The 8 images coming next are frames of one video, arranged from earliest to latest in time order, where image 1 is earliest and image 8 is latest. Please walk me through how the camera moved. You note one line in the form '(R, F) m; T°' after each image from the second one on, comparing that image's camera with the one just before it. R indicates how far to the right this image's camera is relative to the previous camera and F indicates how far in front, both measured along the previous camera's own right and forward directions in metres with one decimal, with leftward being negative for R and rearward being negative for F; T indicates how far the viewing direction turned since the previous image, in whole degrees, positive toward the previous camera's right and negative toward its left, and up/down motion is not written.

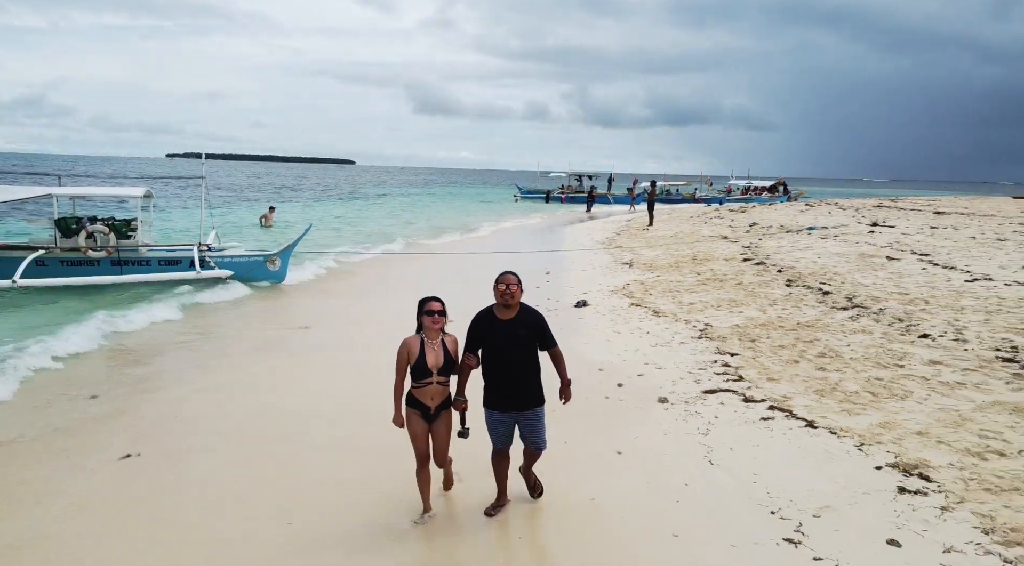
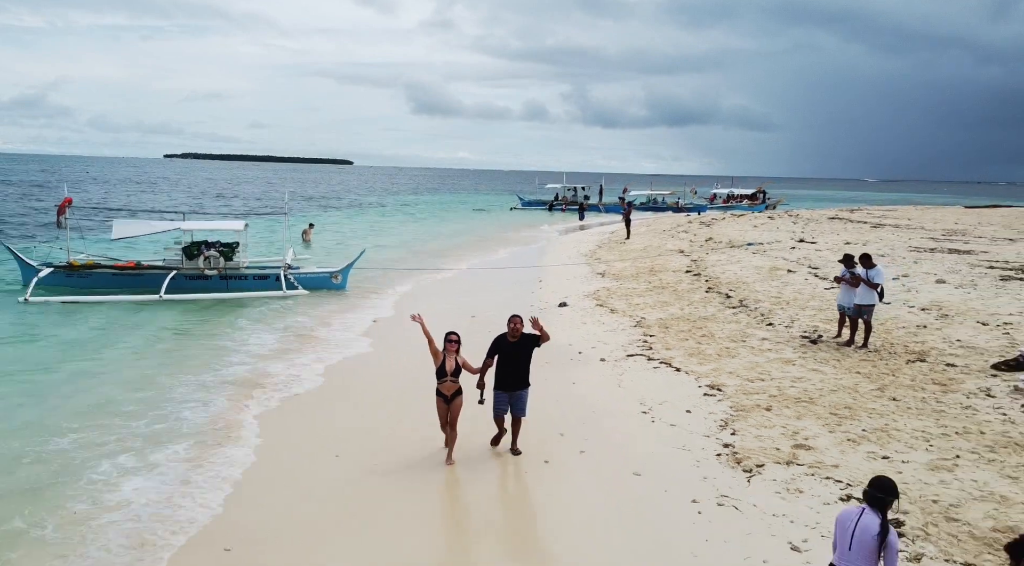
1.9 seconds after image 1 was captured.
(-0.1, -5.1) m; 0°
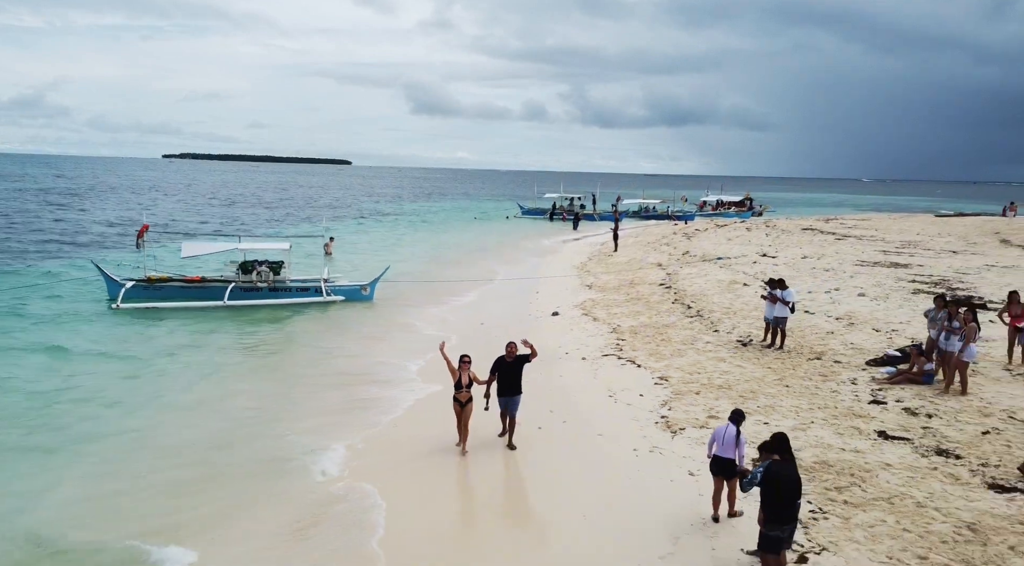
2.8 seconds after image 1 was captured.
(-0.1, -3.6) m; 0°
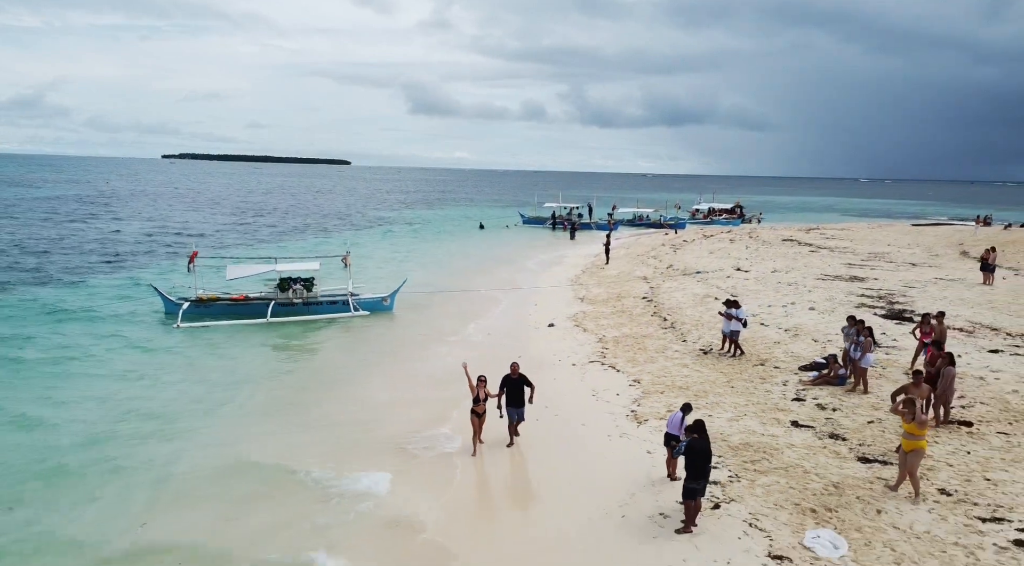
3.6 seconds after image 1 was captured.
(-0.1, -3.4) m; 0°
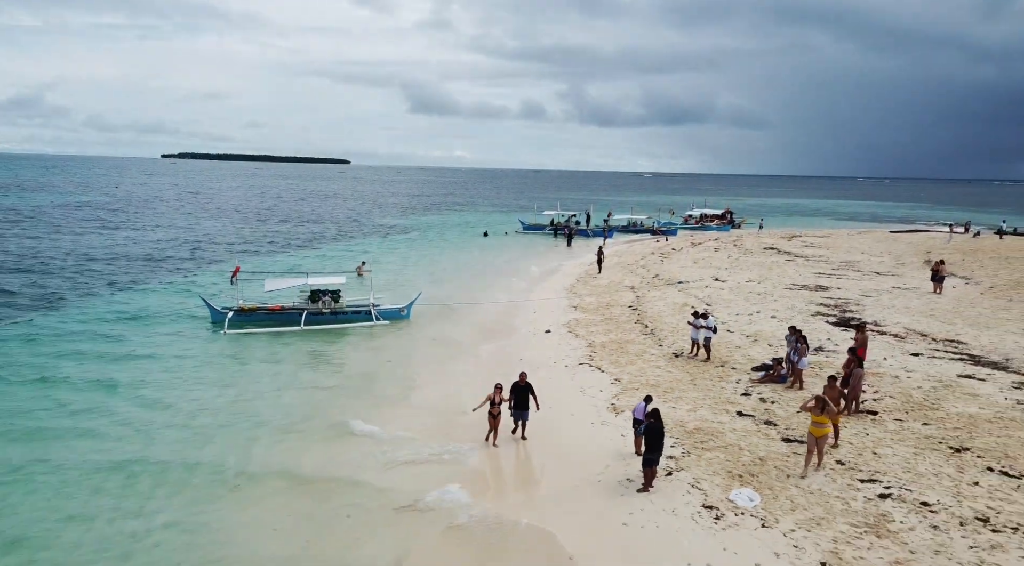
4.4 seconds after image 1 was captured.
(-0.1, -3.6) m; 0°
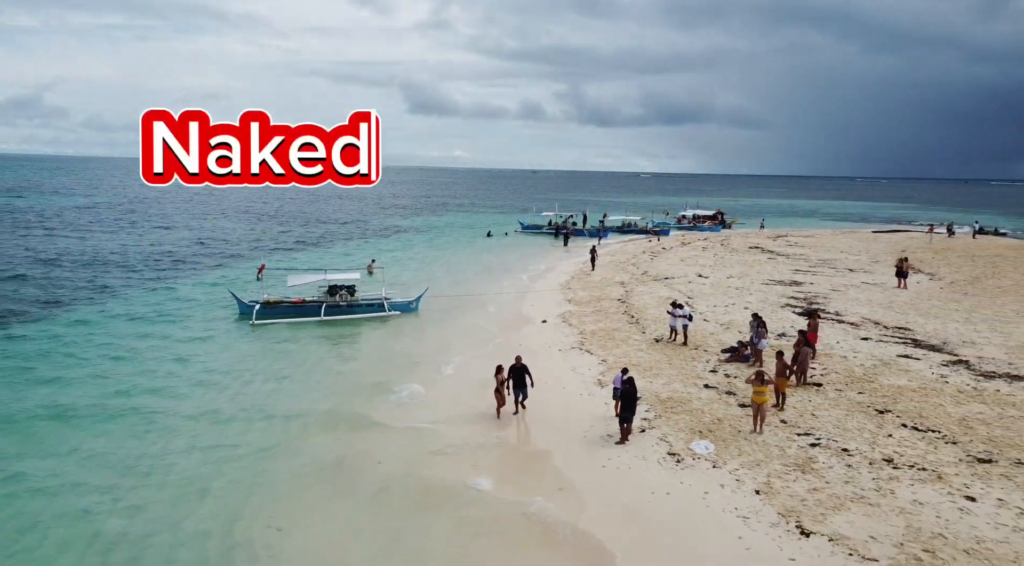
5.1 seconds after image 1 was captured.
(0.0, -3.0) m; 0°
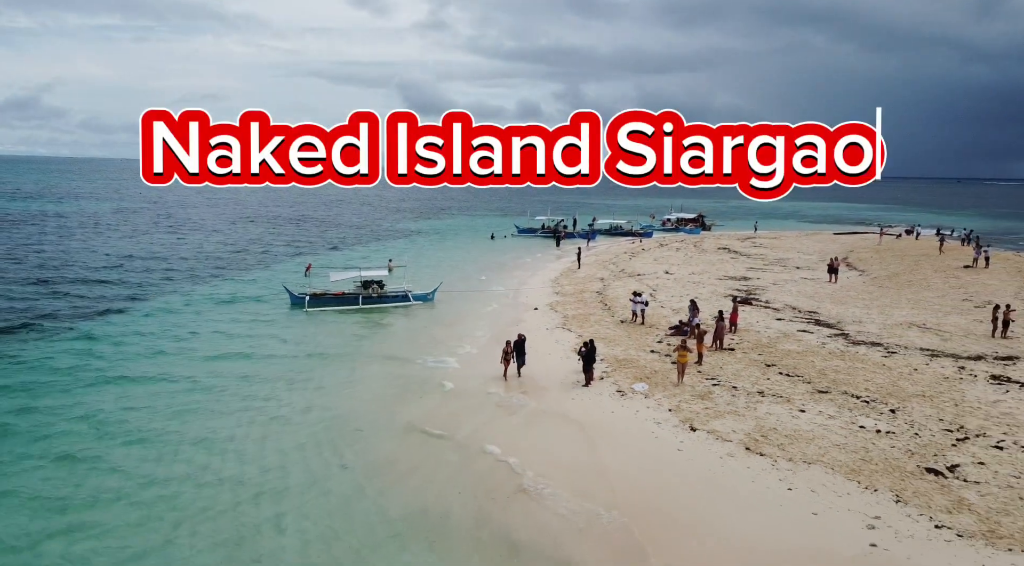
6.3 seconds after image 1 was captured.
(0.0, -7.6) m; 0°
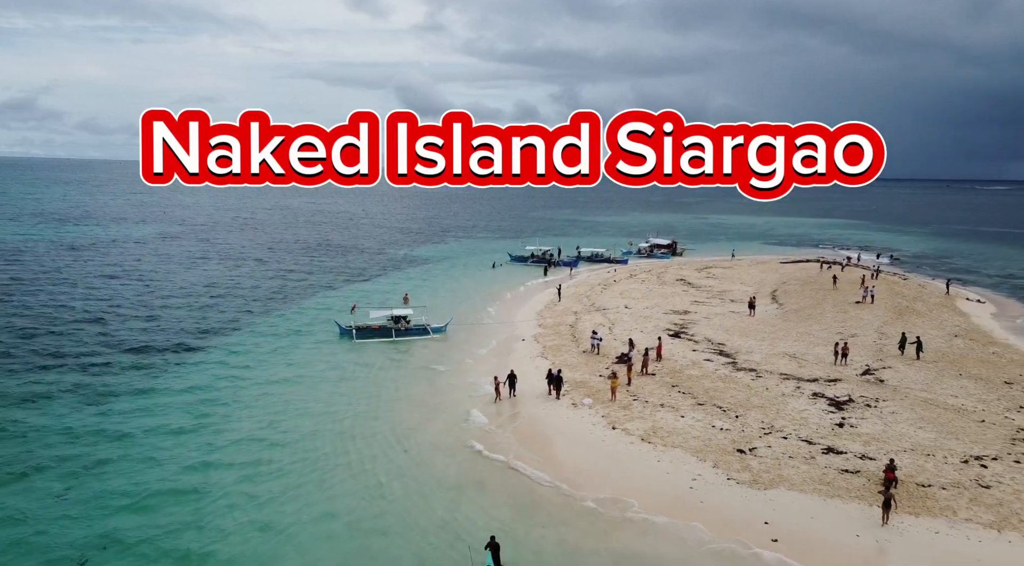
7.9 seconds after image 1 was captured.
(+0.4, -13.1) m; 0°
